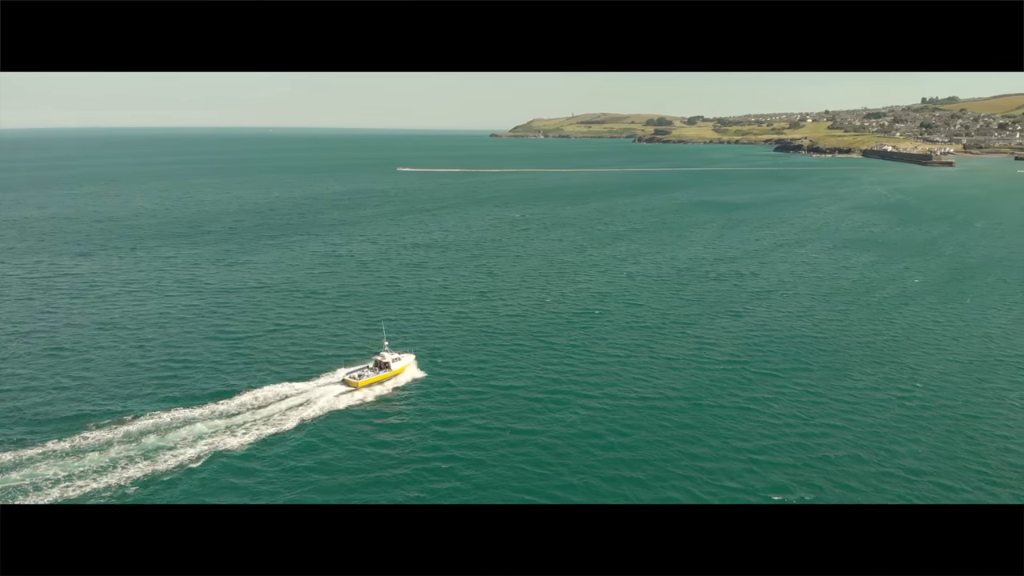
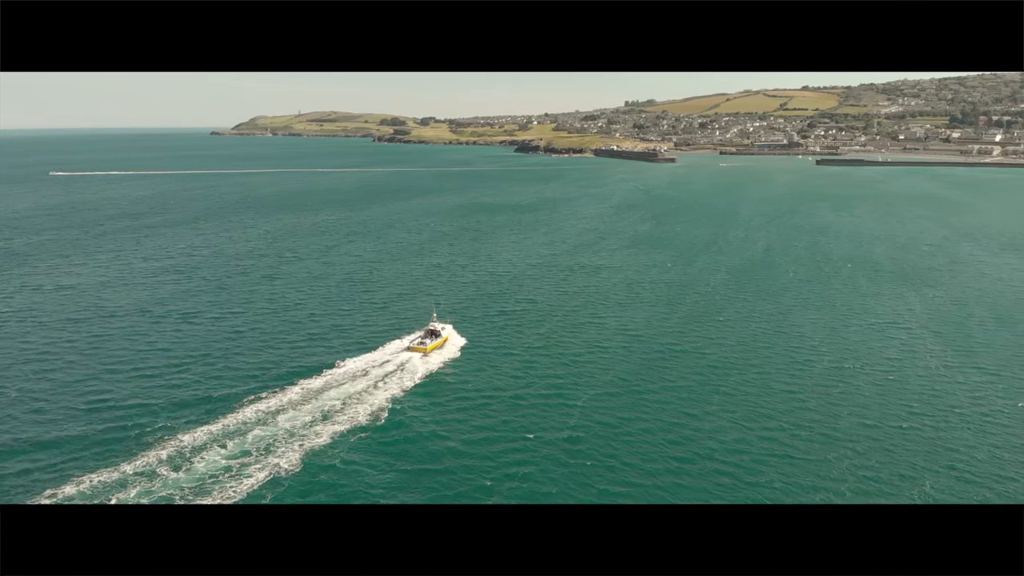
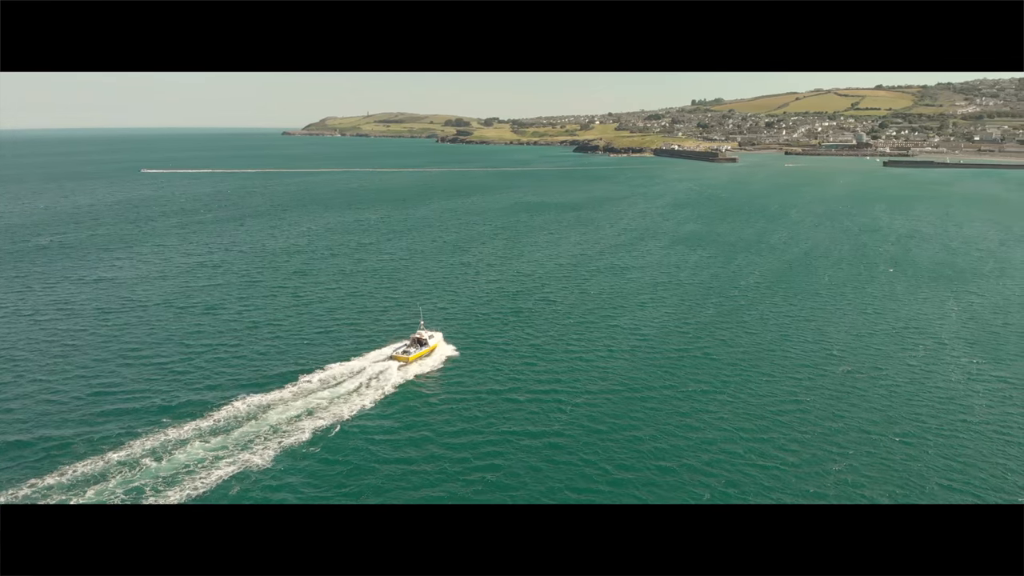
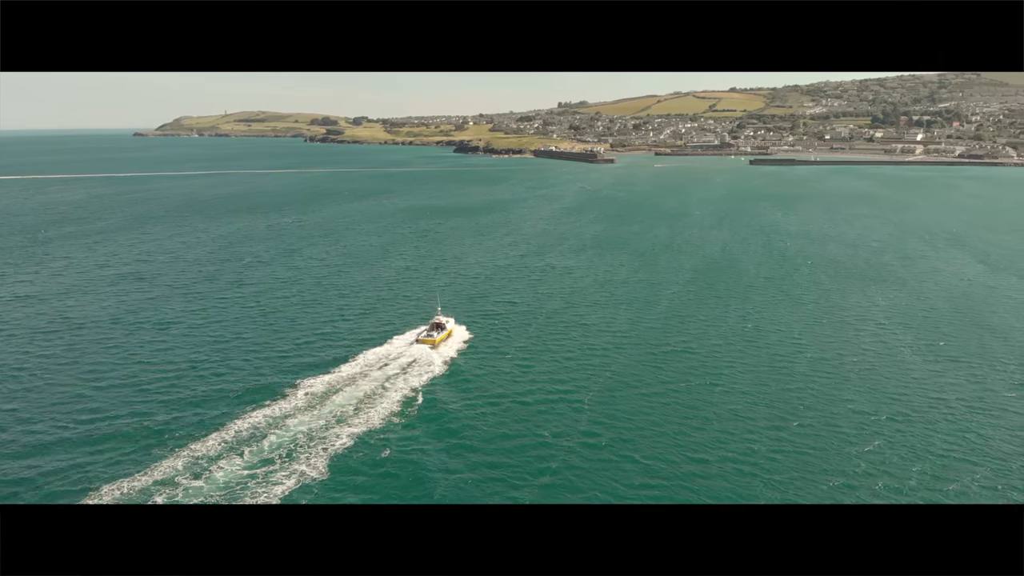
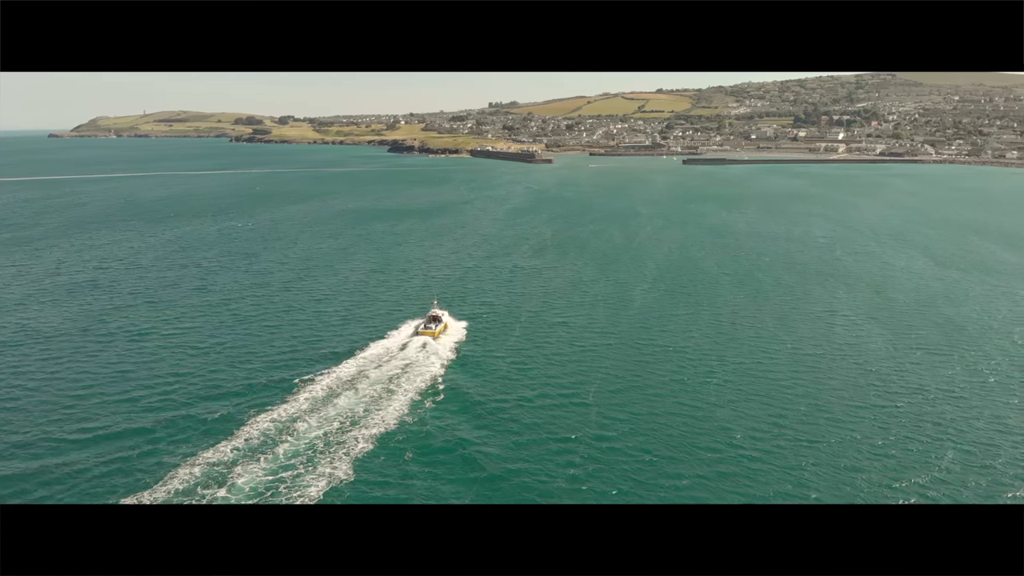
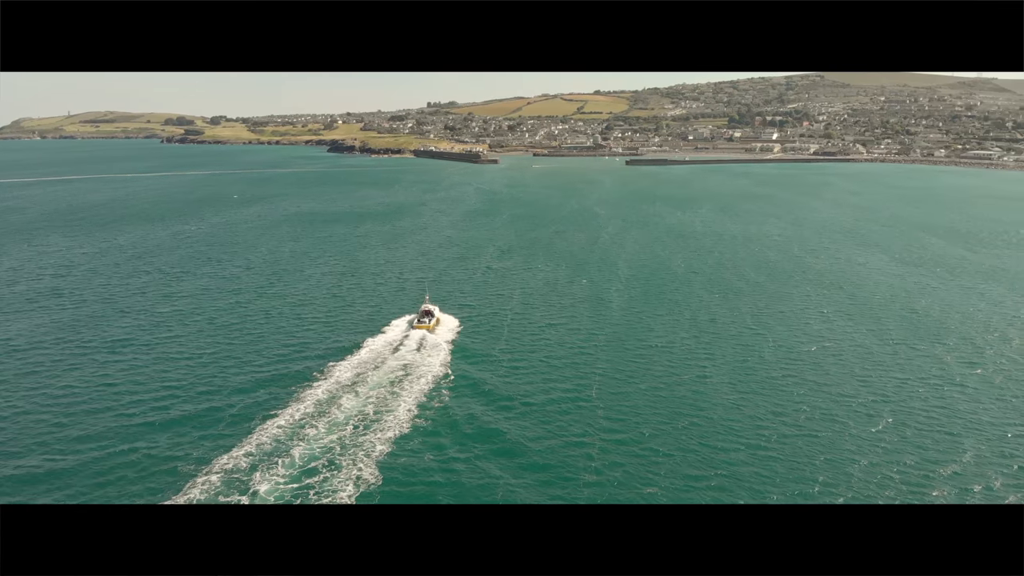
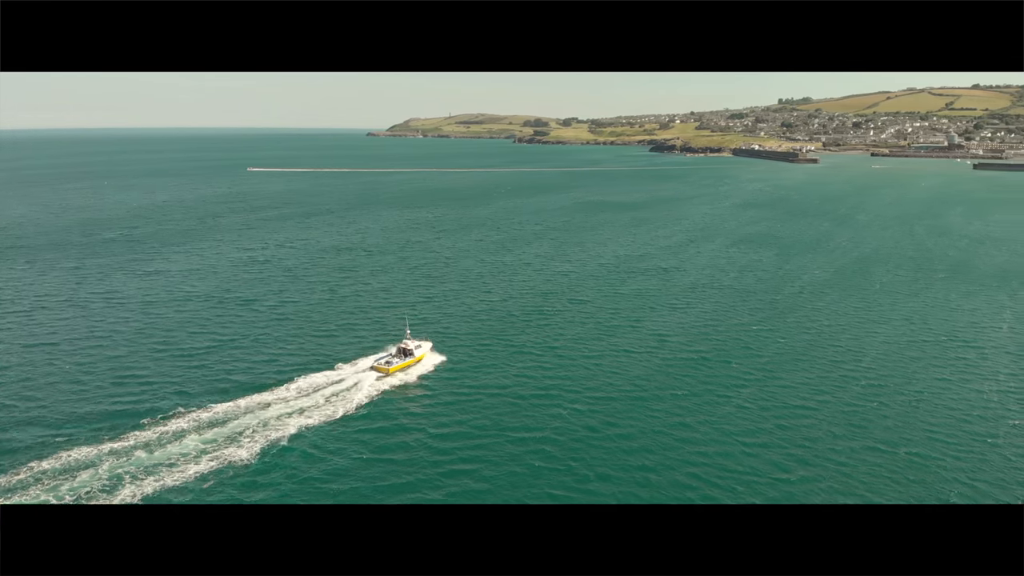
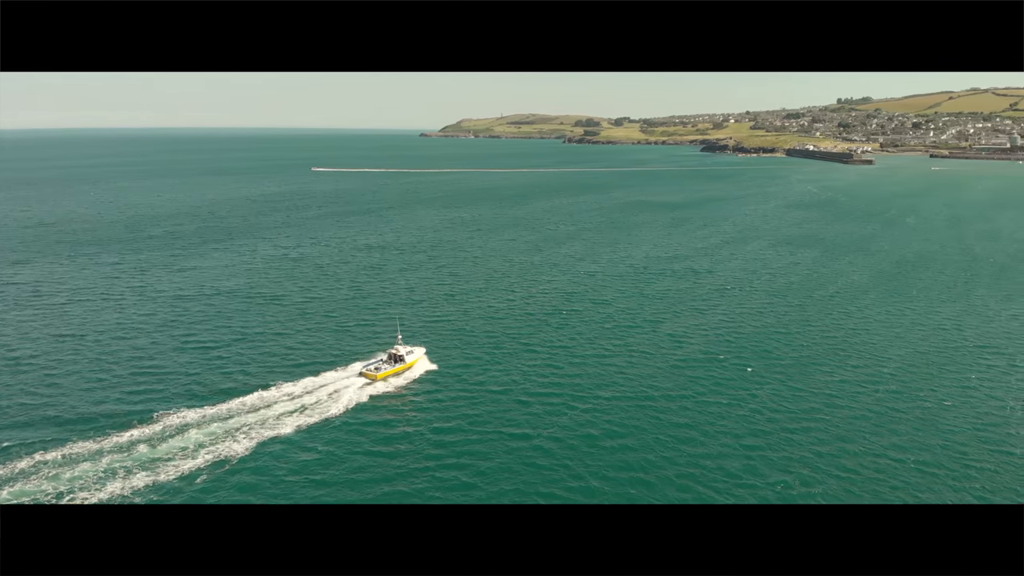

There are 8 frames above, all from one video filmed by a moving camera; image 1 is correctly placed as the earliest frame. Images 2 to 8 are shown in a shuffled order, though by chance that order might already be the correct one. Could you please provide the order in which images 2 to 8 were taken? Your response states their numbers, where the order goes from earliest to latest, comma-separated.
8, 7, 3, 2, 4, 5, 6
